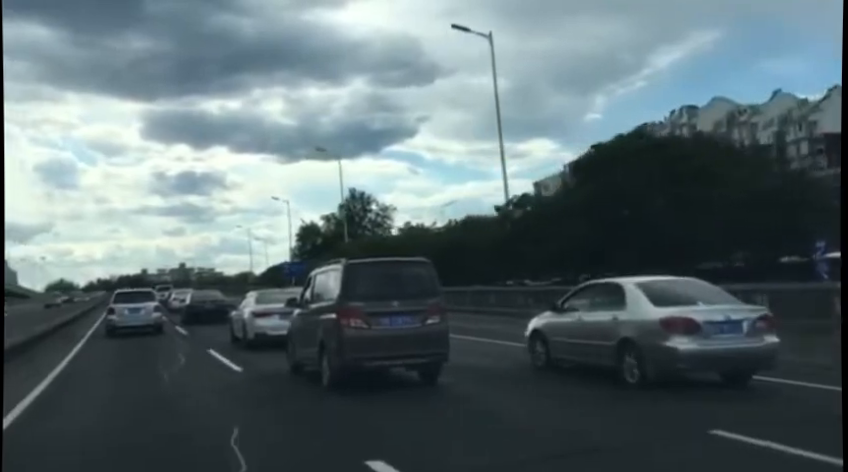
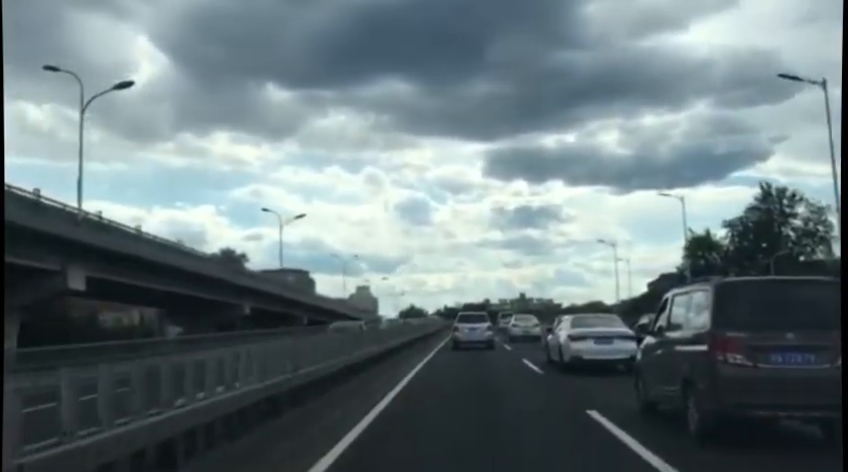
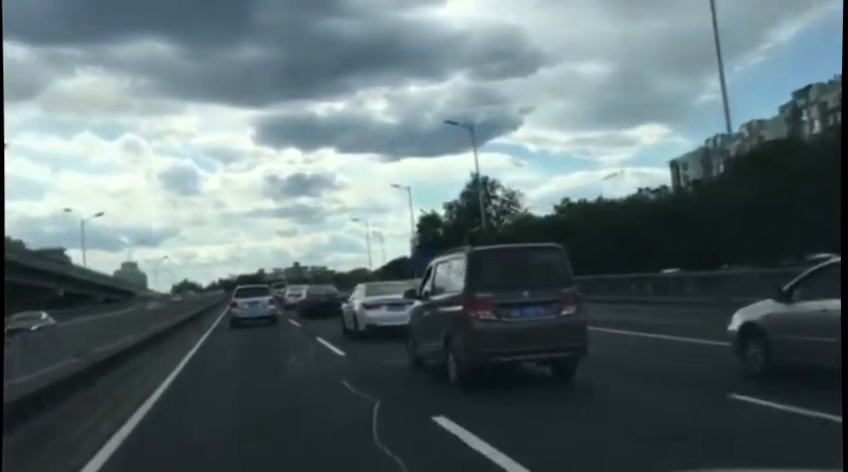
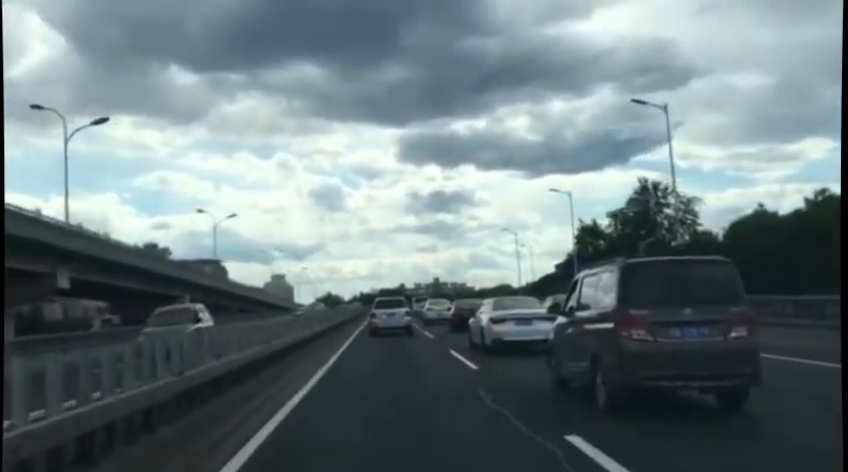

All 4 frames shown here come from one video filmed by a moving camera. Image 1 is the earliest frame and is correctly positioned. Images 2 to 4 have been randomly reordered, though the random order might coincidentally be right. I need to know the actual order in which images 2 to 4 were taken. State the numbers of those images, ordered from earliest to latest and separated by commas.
3, 4, 2
